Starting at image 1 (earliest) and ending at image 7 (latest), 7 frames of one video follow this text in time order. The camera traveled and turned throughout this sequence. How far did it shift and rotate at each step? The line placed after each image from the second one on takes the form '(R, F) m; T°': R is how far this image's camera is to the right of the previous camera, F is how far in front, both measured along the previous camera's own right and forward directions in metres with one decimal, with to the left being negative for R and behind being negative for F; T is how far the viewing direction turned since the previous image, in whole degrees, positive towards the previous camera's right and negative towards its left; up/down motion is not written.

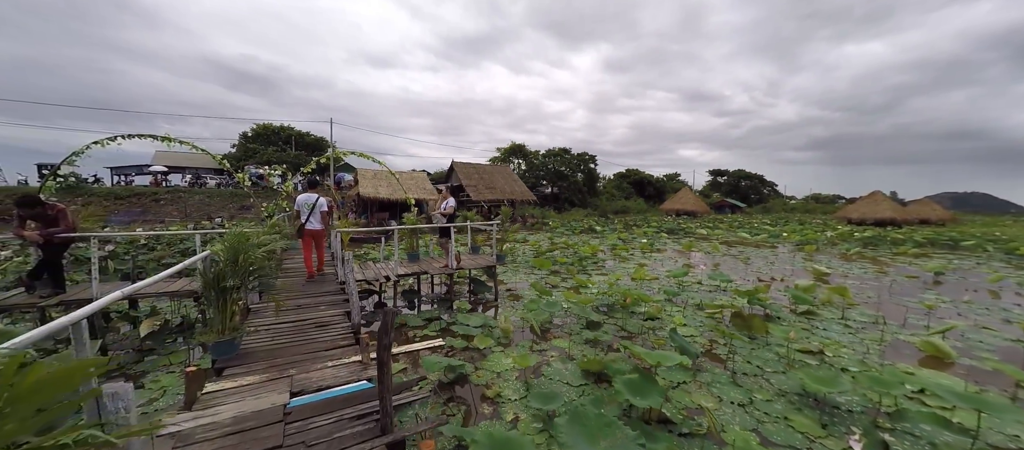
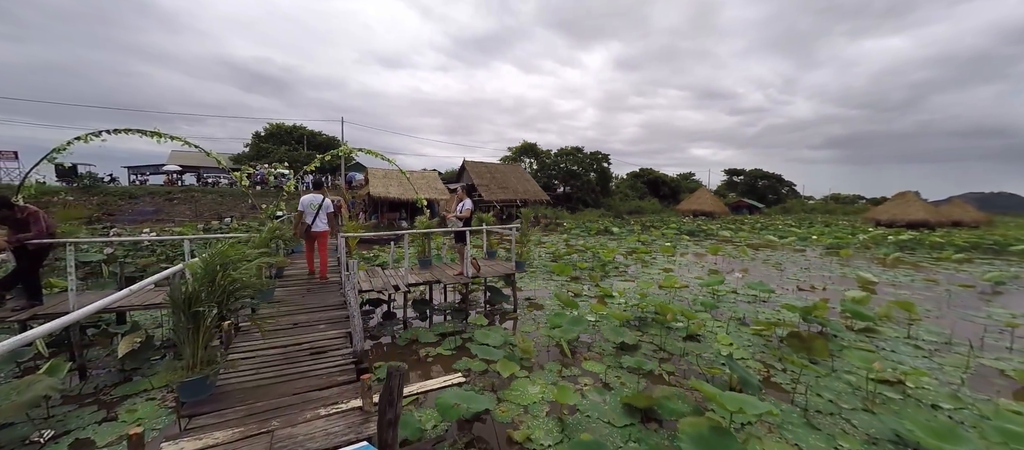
(-0.2, +0.6) m; -2°
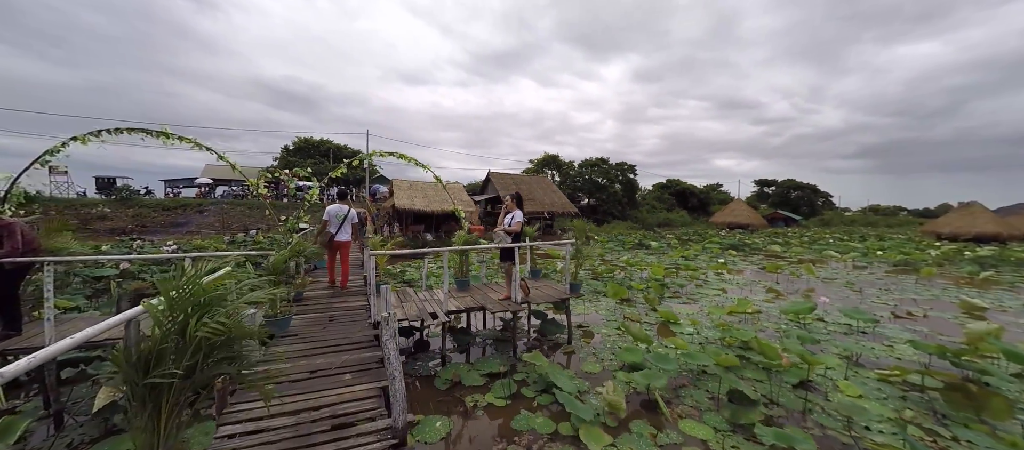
(-0.6, +0.9) m; -3°
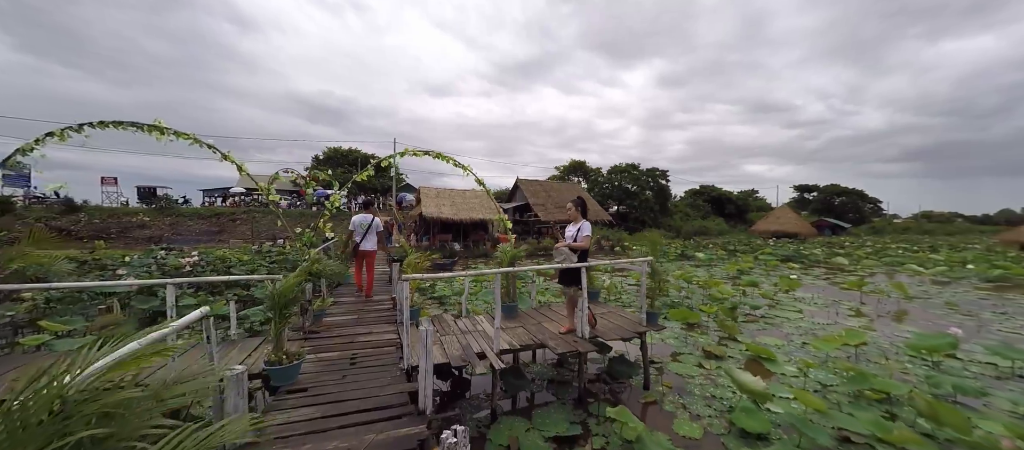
(-0.5, +1.0) m; -4°
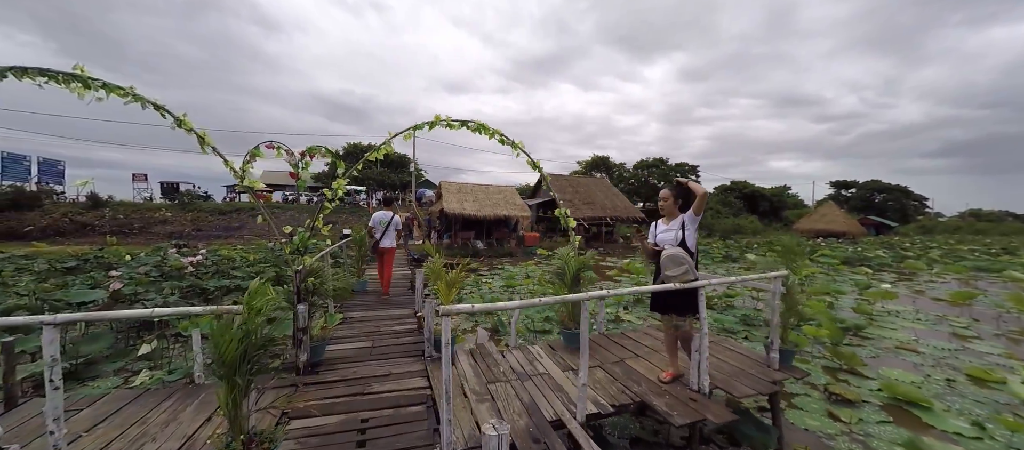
(-0.5, +1.2) m; -3°
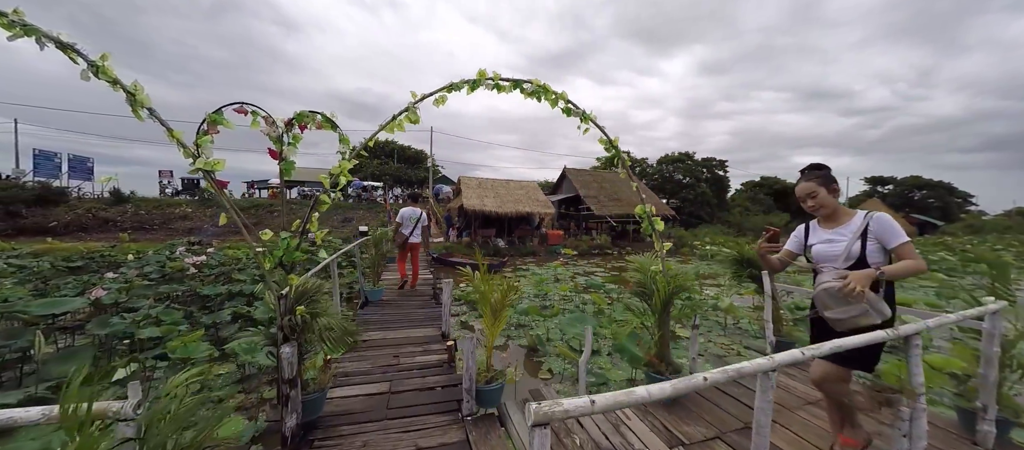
(-0.4, +0.9) m; -2°
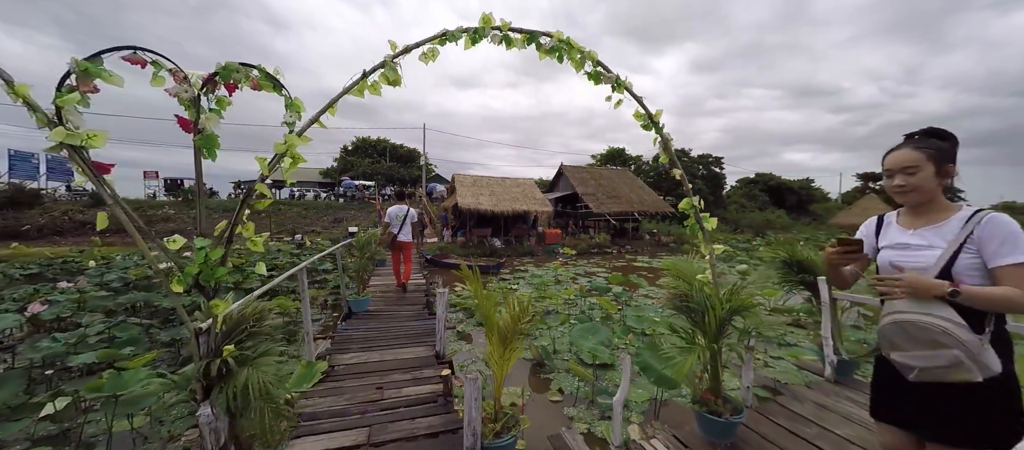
(-0.1, +0.5) m; +1°
